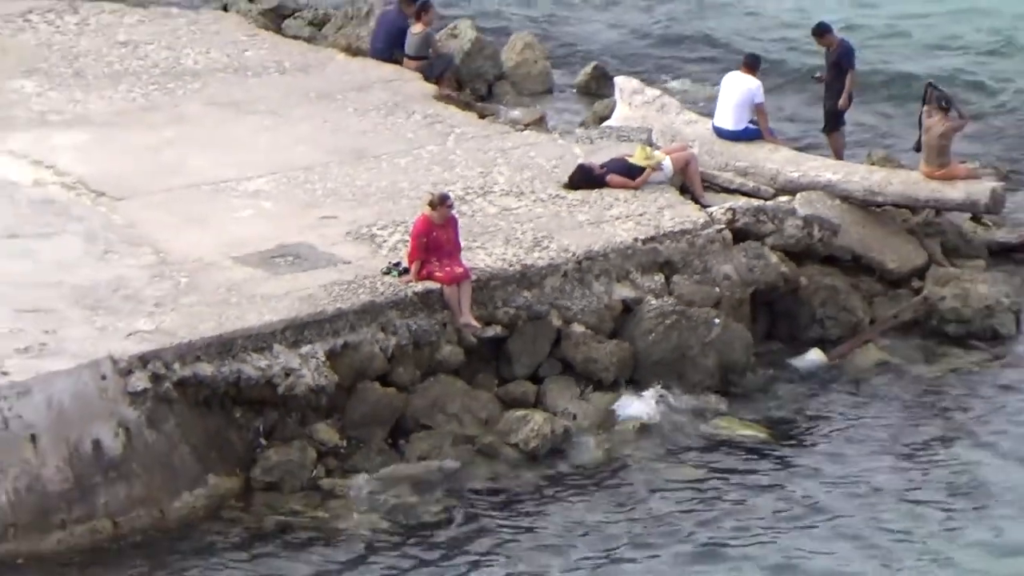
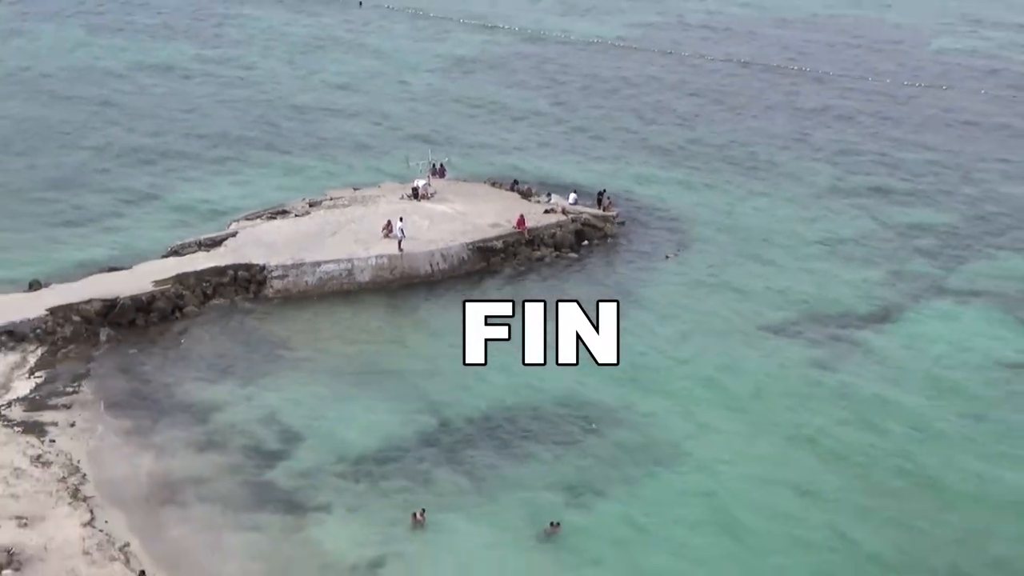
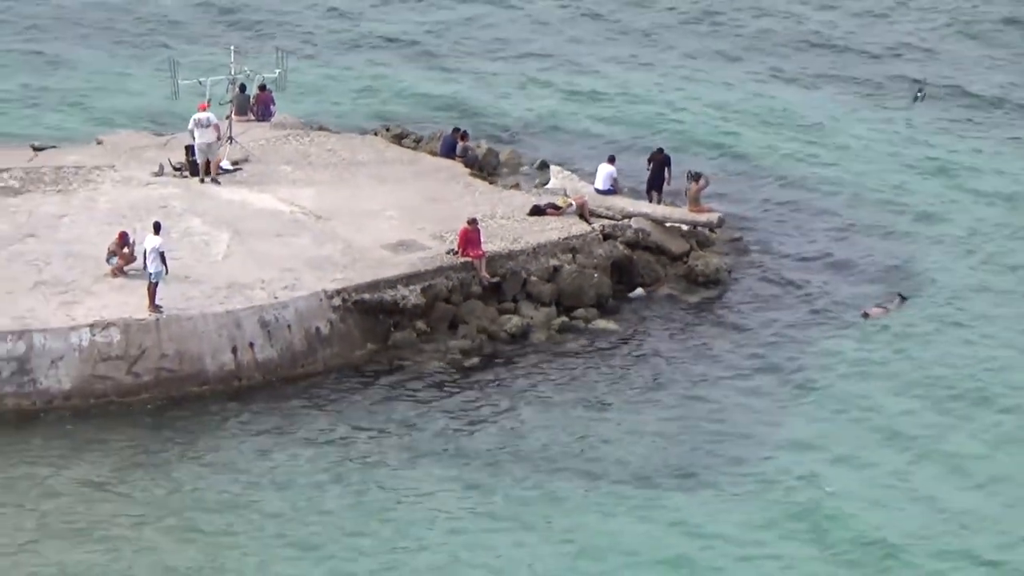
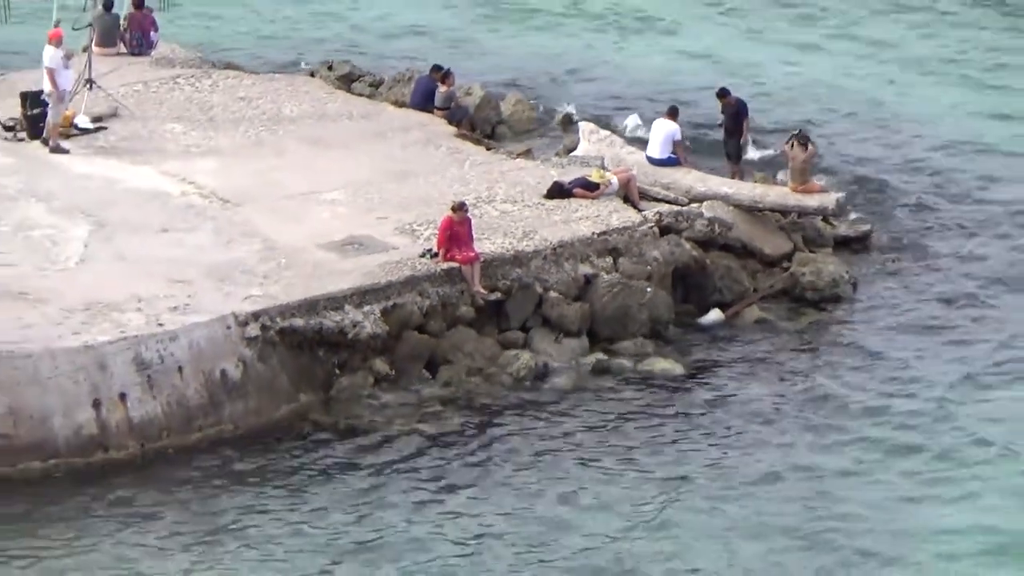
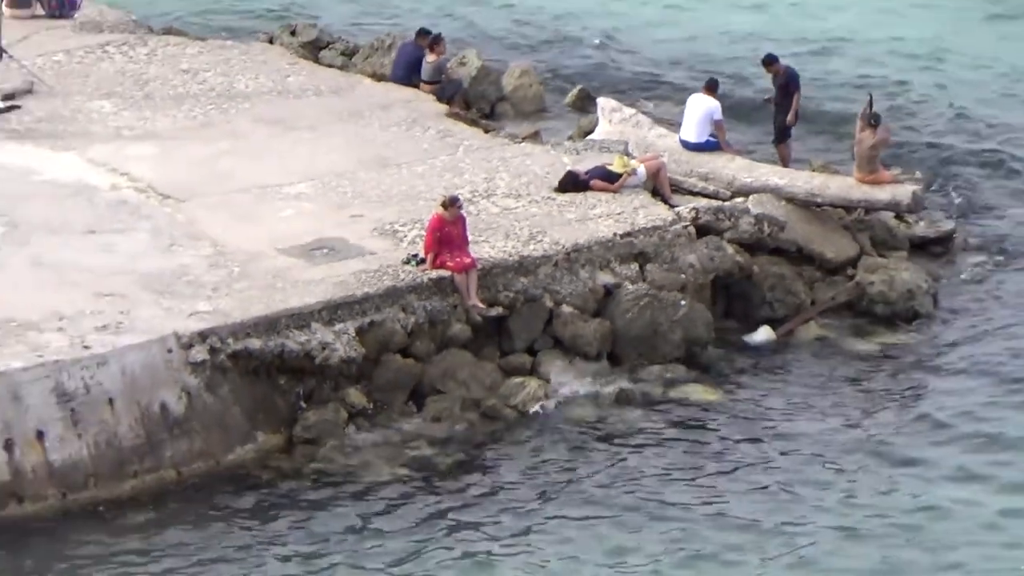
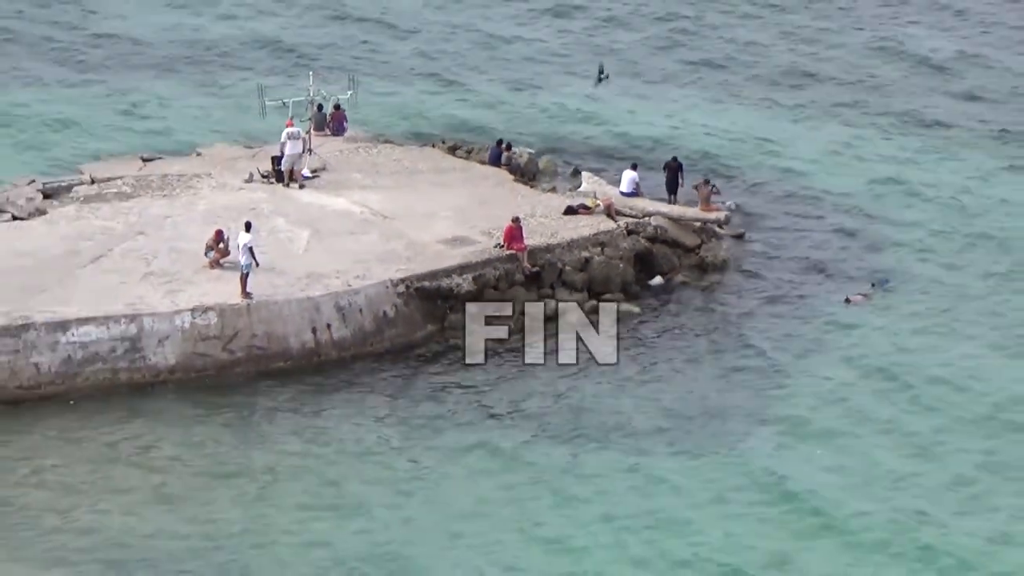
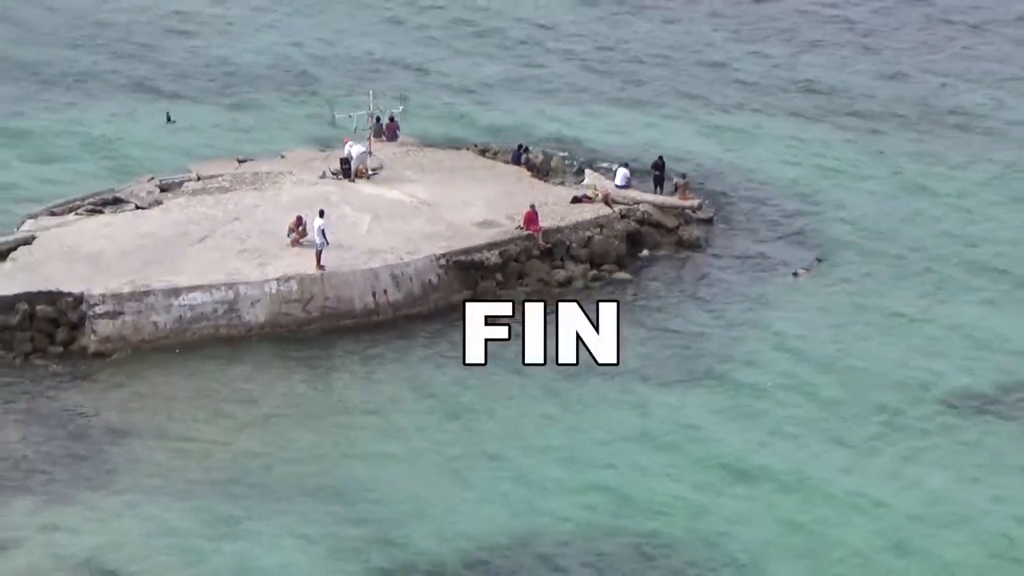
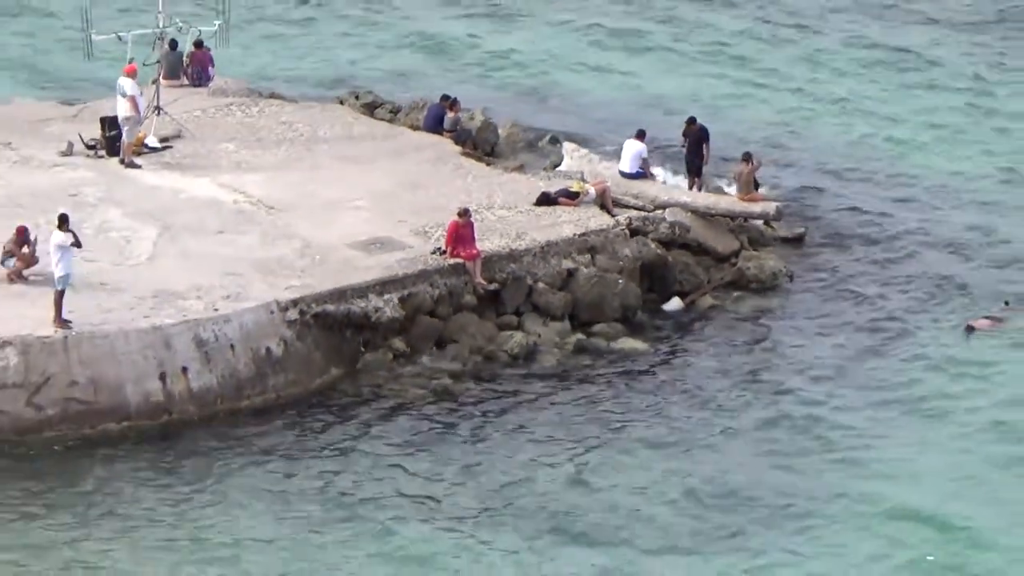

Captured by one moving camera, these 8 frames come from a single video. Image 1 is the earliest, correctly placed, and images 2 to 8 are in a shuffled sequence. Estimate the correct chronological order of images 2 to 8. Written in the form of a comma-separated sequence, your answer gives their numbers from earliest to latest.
5, 4, 8, 3, 6, 7, 2
